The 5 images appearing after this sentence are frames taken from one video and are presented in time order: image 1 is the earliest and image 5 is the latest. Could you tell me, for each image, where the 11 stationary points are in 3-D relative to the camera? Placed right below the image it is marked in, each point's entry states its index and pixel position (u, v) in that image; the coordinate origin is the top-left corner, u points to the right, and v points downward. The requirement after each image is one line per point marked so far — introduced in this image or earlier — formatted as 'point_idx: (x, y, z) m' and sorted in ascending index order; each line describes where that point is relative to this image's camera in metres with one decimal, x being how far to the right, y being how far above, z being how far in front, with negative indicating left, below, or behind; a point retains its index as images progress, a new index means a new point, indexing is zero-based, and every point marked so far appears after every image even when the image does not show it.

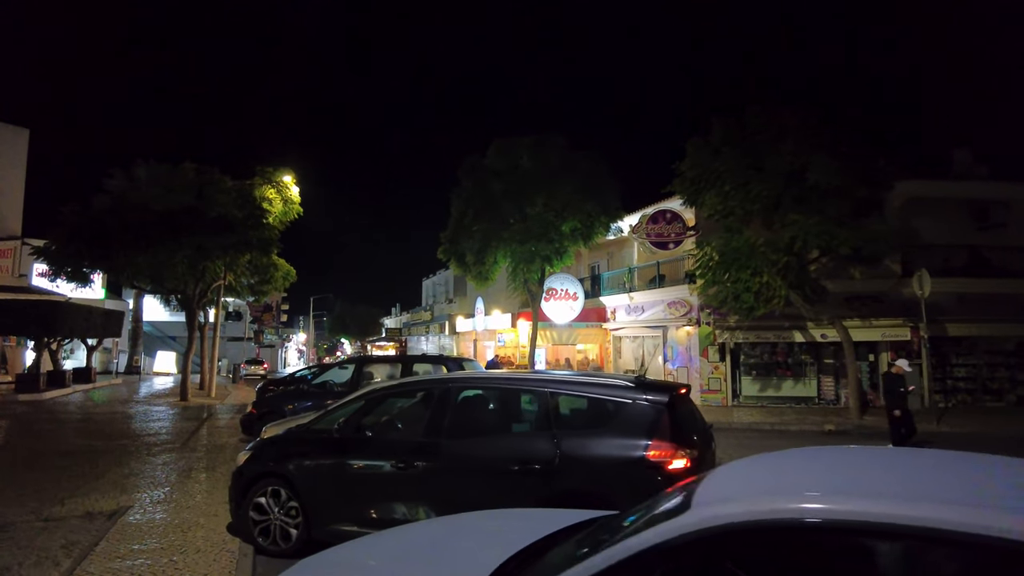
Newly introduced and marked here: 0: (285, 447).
0: (-1.8, -1.3, +5.4) m
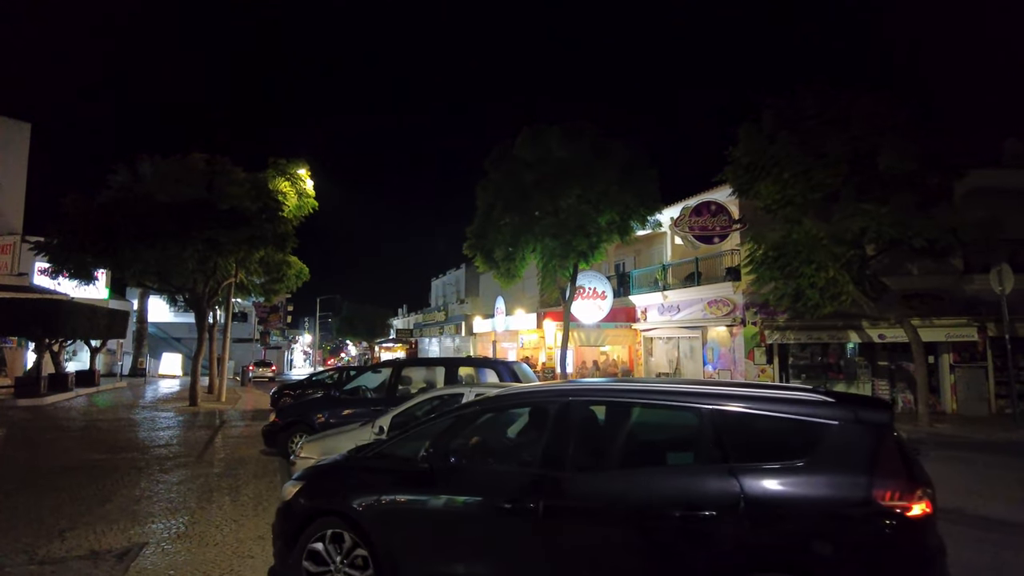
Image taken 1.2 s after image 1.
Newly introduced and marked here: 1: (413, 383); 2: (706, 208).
0: (-1.0, -1.2, +4.2) m
1: (-1.5, -1.5, +9.8) m
2: (+5.1, +2.1, +17.5) m
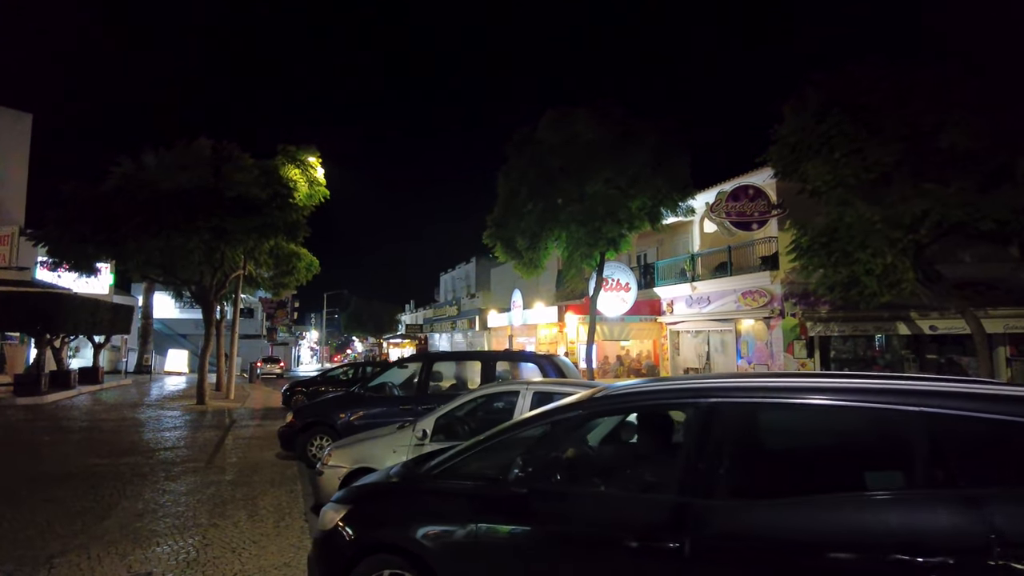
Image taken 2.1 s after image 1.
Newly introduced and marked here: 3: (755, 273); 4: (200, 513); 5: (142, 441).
0: (-0.5, -1.1, +3.2) m
1: (-0.9, -1.3, +8.8) m
2: (+5.8, +2.4, +16.4) m
3: (+6.6, +0.4, +17.9) m
4: (-3.0, -2.2, +6.3) m
5: (-6.4, -2.6, +11.4) m
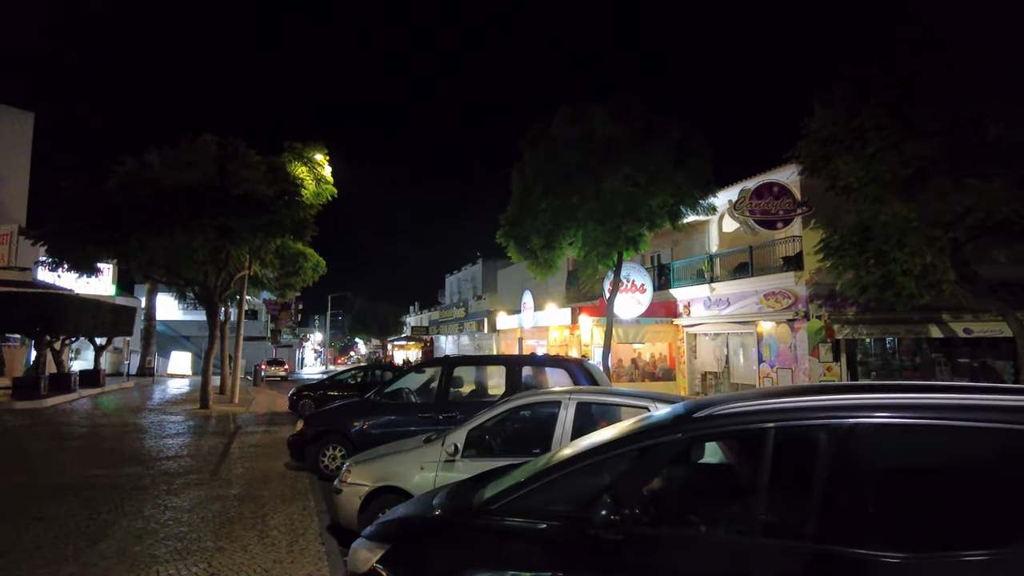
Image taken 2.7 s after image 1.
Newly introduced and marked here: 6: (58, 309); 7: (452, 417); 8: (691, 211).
0: (-0.2, -1.0, +2.7) m
1: (-0.6, -1.3, +8.2) m
2: (+6.1, +2.4, +15.8) m
3: (+7.0, +0.4, +17.3) m
4: (-2.7, -2.1, +5.7) m
5: (-6.0, -2.6, +10.8) m
6: (-12.9, -0.6, +18.7) m
7: (-0.7, -1.6, +8.0) m
8: (+4.4, +1.9, +16.3) m
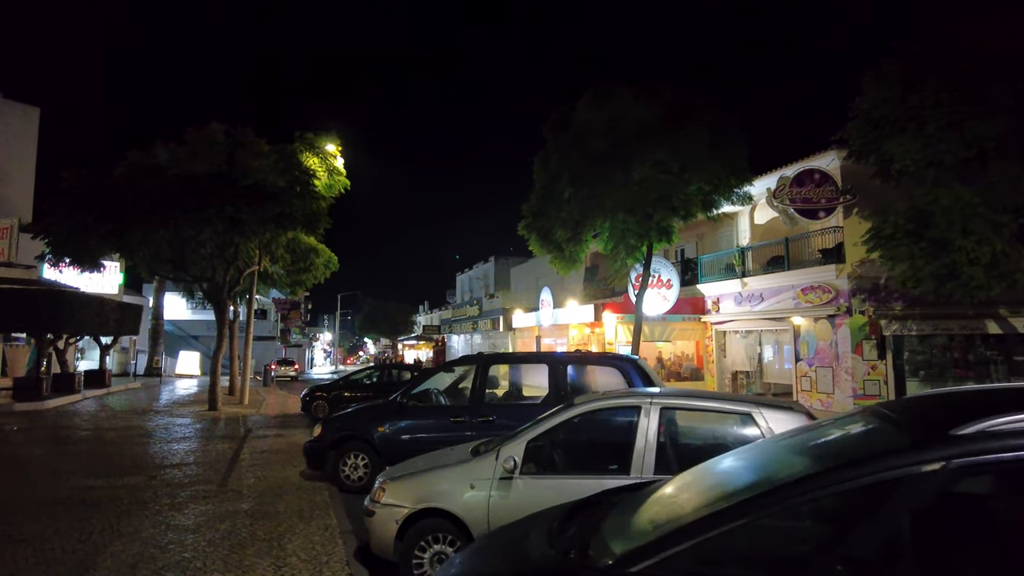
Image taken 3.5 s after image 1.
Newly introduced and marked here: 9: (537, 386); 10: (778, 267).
0: (+0.2, -0.9, +1.8) m
1: (-0.1, -1.1, +7.3) m
2: (+6.7, +2.5, +14.9) m
3: (+7.5, +0.5, +16.4) m
4: (-2.2, -2.0, +4.9) m
5: (-5.5, -2.5, +10.0) m
6: (-12.3, -0.5, +18.0) m
7: (-0.2, -1.4, +7.1) m
8: (+5.0, +2.1, +15.4) m
9: (+0.3, -1.0, +7.3) m
10: (+7.3, +0.6, +18.0) m
